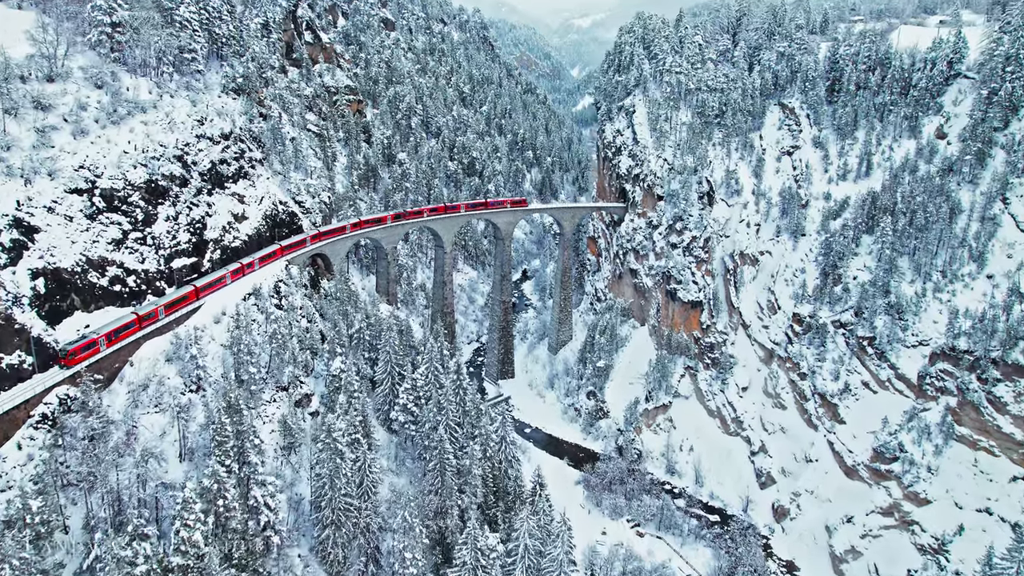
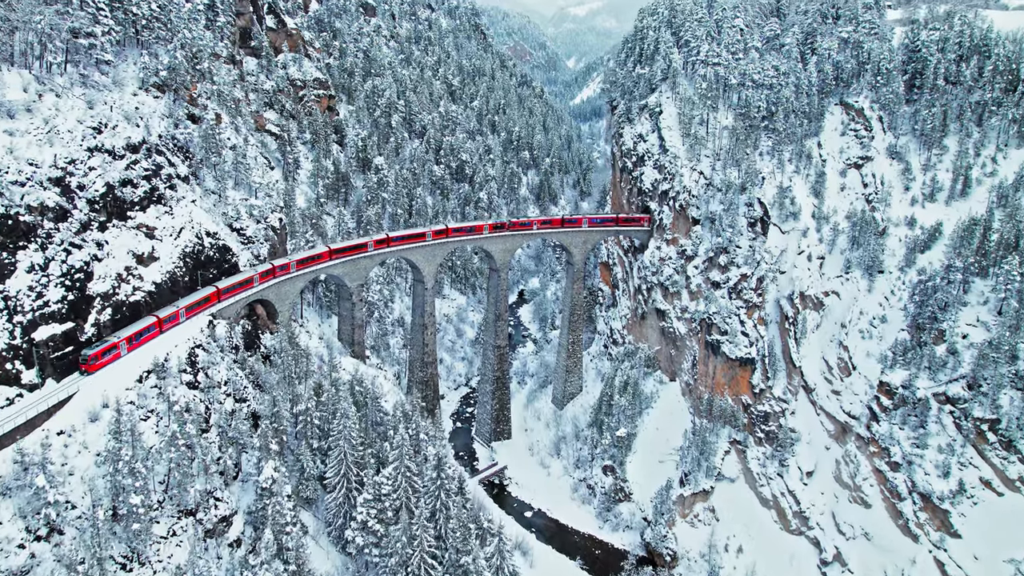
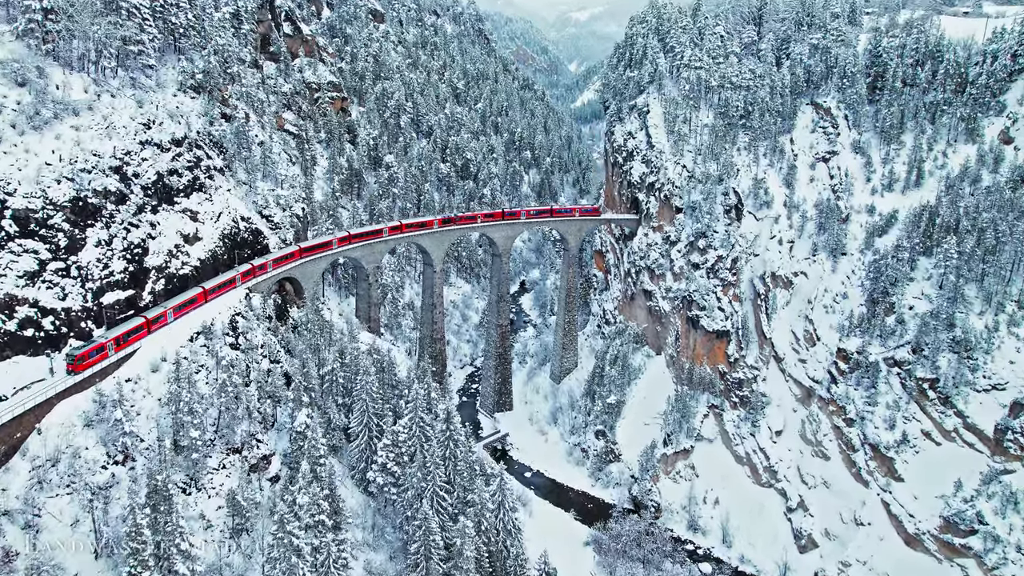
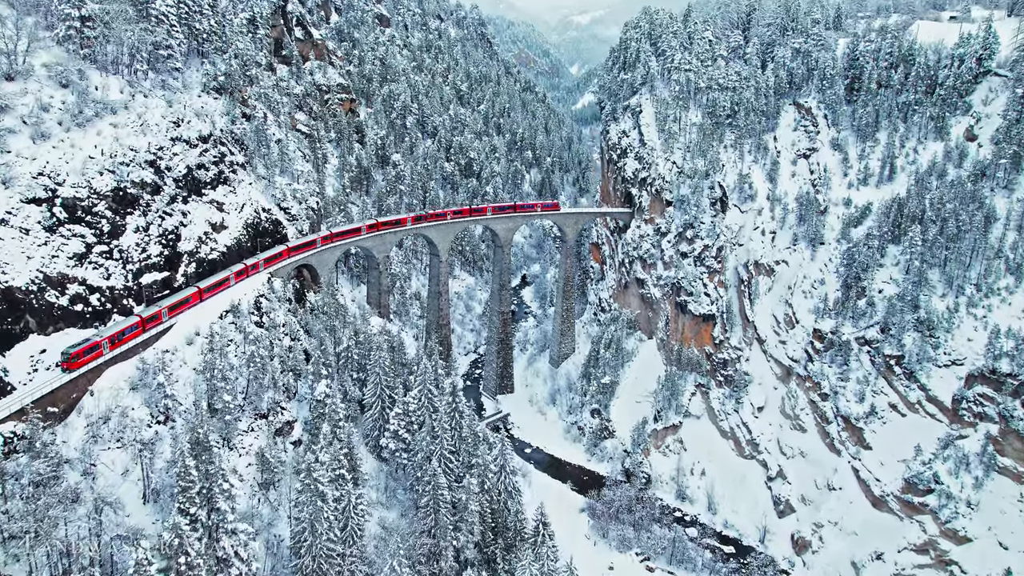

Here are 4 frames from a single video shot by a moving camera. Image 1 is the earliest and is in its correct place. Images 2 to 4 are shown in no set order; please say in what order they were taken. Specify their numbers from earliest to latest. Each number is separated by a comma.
4, 3, 2
